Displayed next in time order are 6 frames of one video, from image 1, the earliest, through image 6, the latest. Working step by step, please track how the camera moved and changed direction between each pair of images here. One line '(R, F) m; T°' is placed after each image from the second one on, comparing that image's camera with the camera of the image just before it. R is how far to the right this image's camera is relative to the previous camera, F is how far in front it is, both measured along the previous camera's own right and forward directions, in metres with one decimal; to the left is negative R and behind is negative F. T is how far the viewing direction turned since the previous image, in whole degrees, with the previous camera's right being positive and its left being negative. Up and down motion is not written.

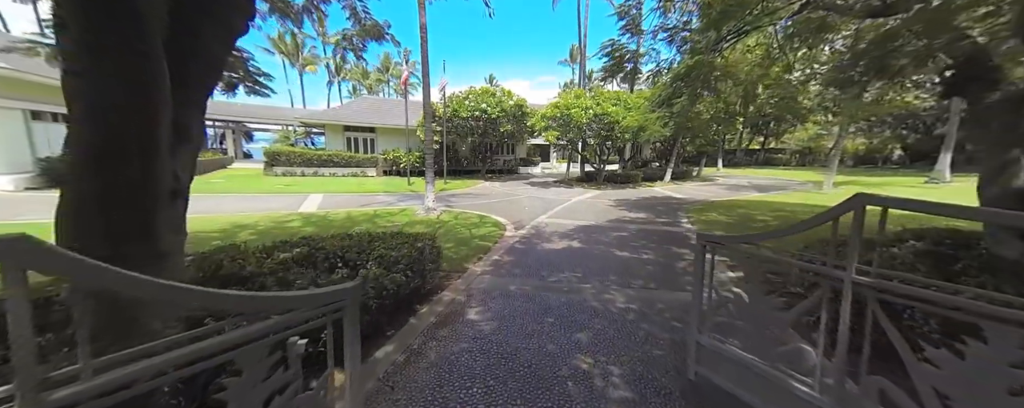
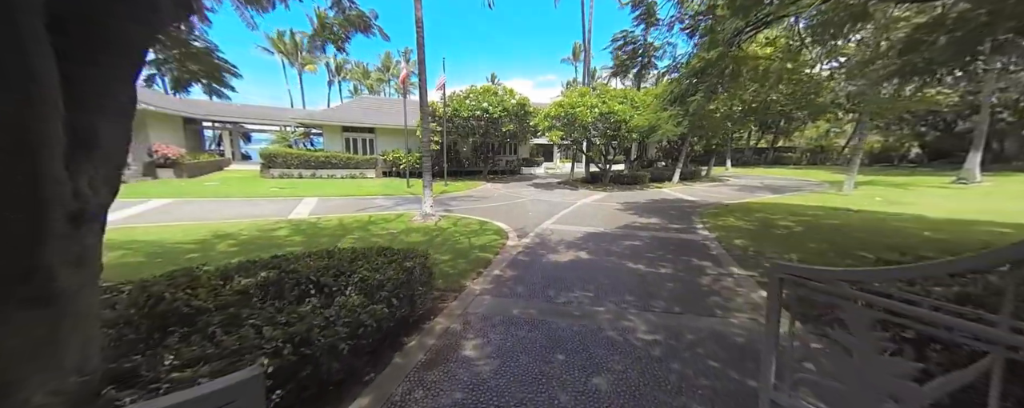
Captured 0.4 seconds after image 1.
(0.0, +0.5) m; -1°
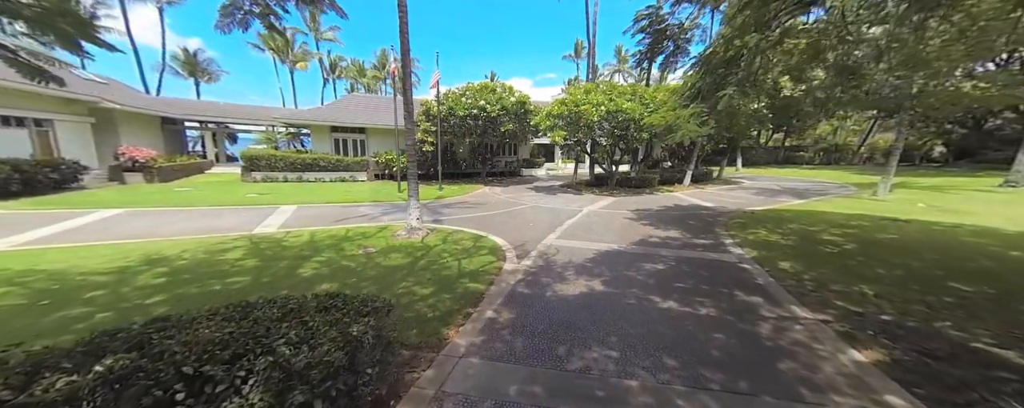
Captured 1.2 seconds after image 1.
(0.0, +1.0) m; 0°
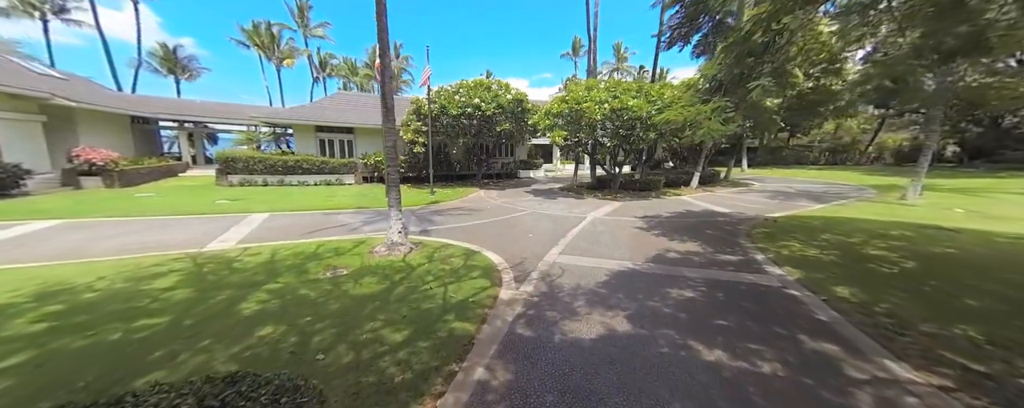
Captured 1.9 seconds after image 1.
(0.0, +0.9) m; +1°
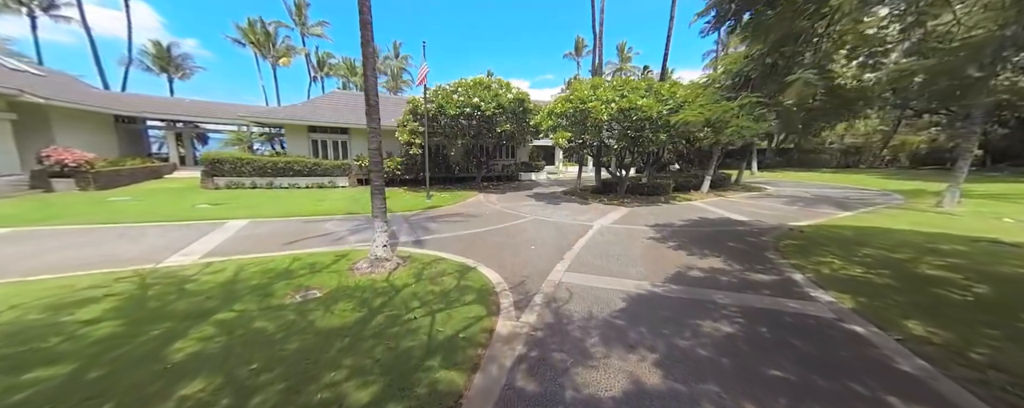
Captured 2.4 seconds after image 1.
(0.0, +0.7) m; 0°
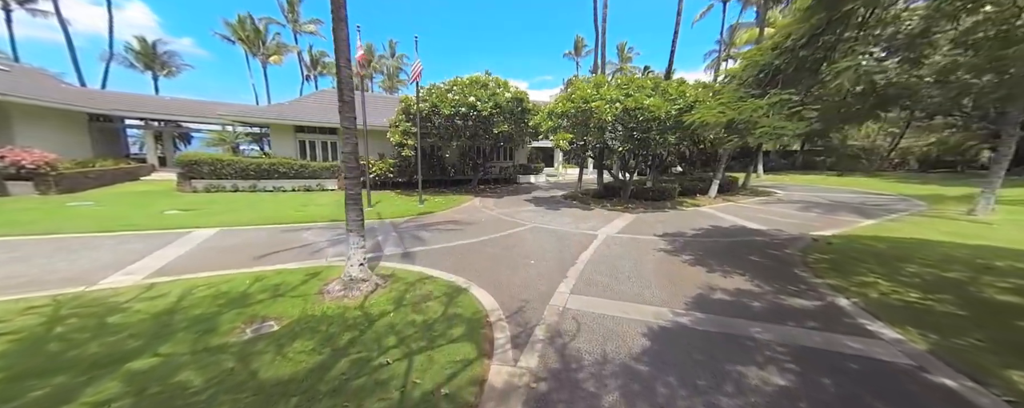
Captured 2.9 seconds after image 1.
(0.0, +0.7) m; 0°
